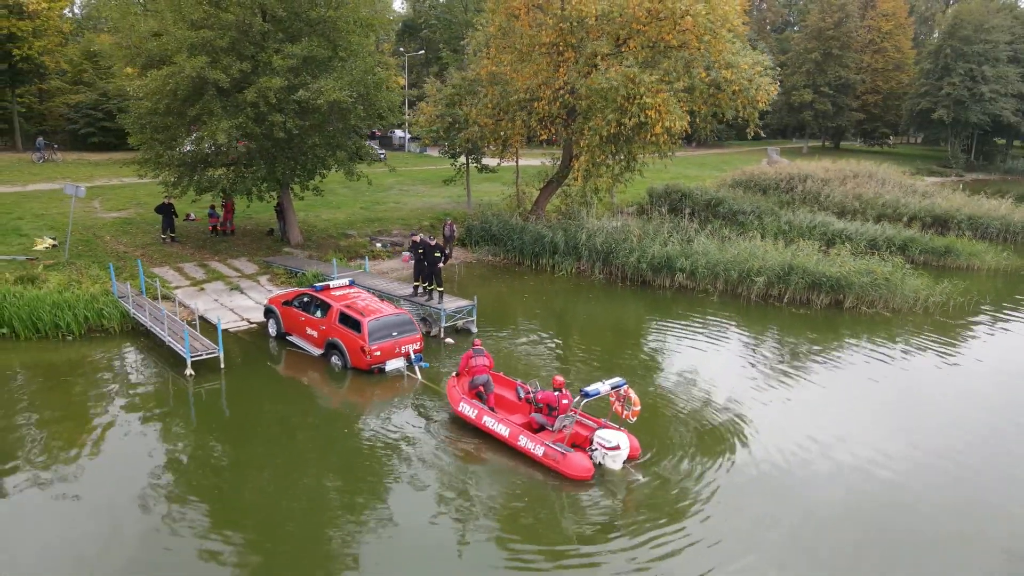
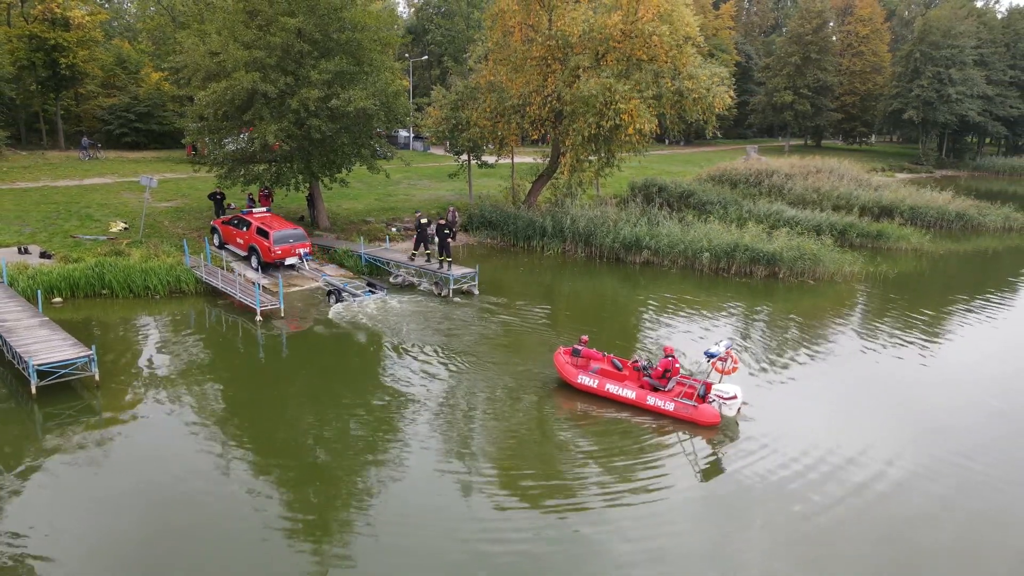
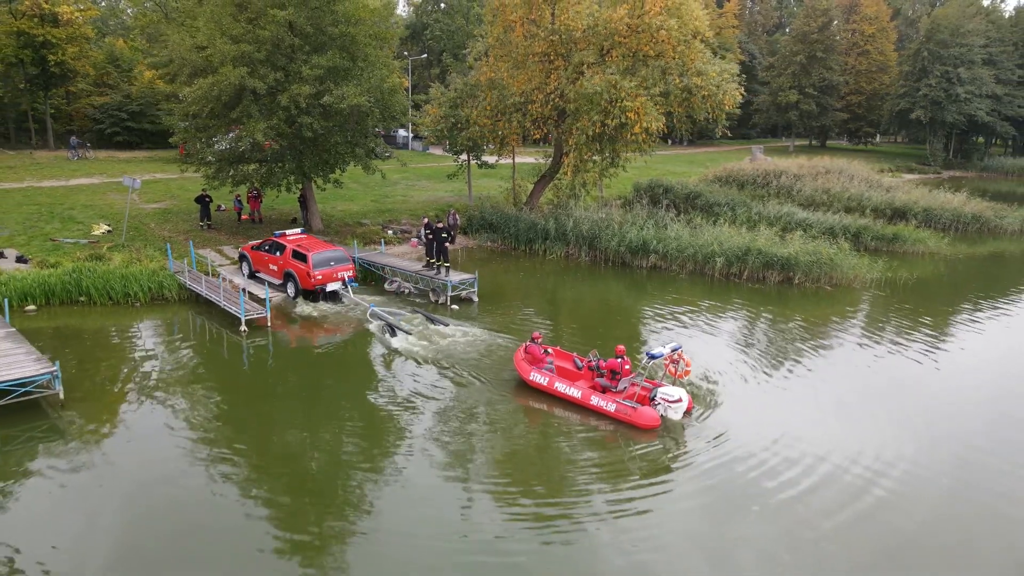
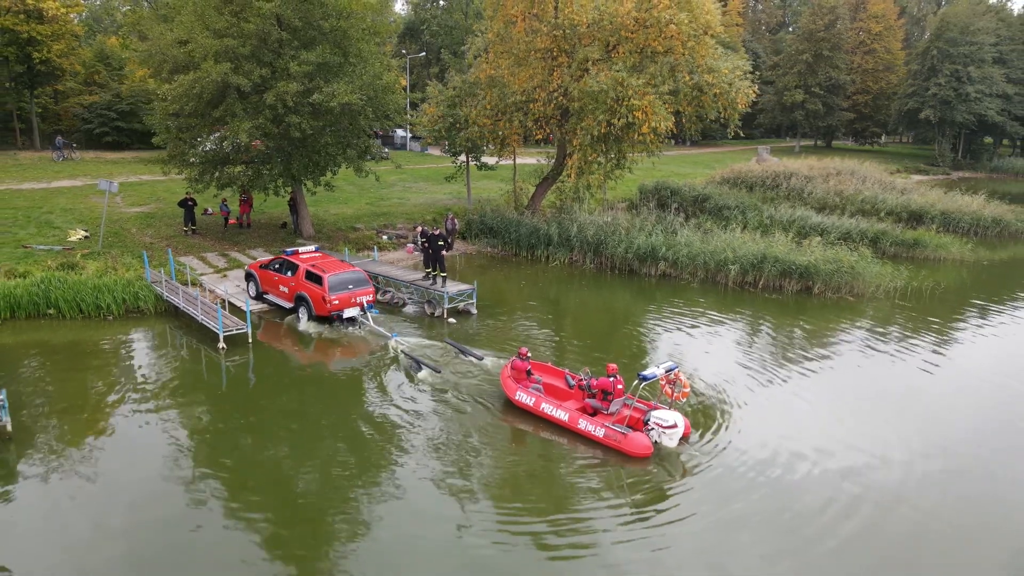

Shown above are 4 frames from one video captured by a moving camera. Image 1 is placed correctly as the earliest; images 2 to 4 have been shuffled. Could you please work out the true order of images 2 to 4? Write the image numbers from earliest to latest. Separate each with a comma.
4, 3, 2
